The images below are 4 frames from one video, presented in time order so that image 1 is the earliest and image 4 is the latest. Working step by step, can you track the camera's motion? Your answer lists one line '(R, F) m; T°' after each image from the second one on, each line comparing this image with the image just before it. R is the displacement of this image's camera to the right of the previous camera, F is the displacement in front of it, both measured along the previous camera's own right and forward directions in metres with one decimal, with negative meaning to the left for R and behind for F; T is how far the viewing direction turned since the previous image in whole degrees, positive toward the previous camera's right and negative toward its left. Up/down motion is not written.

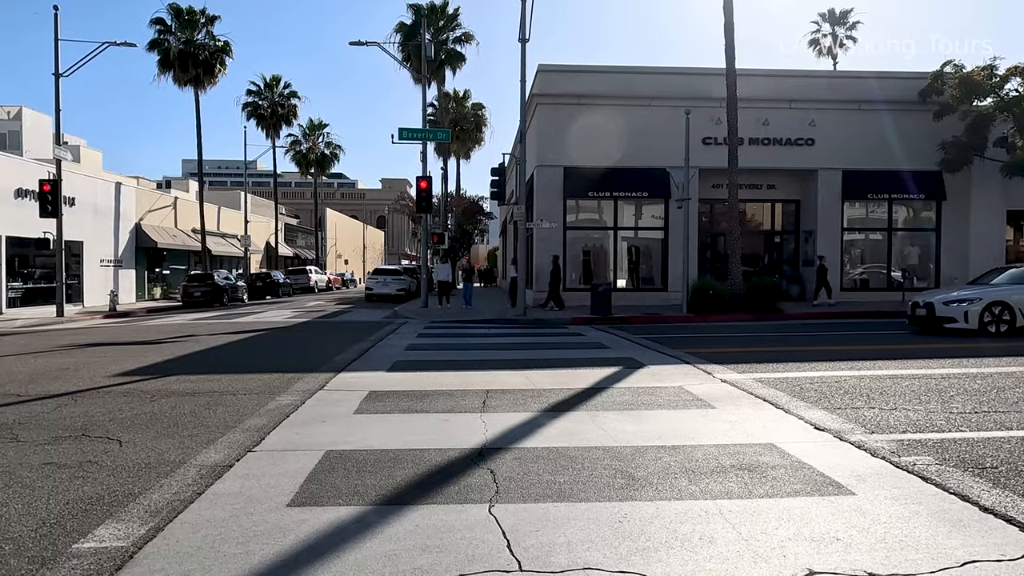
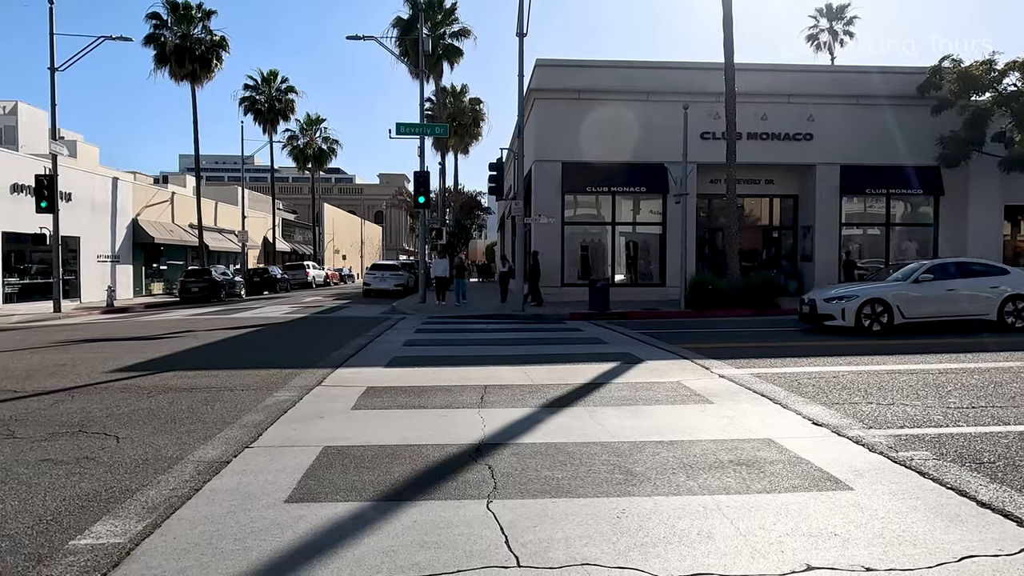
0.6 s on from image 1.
(0.0, 0.0) m; 0°
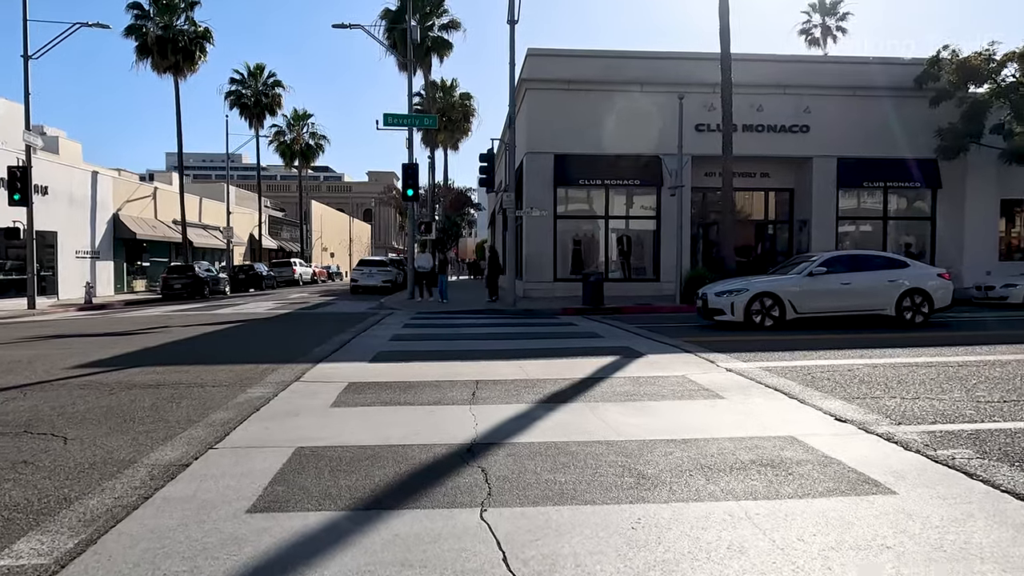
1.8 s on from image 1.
(0.0, +0.6) m; +1°
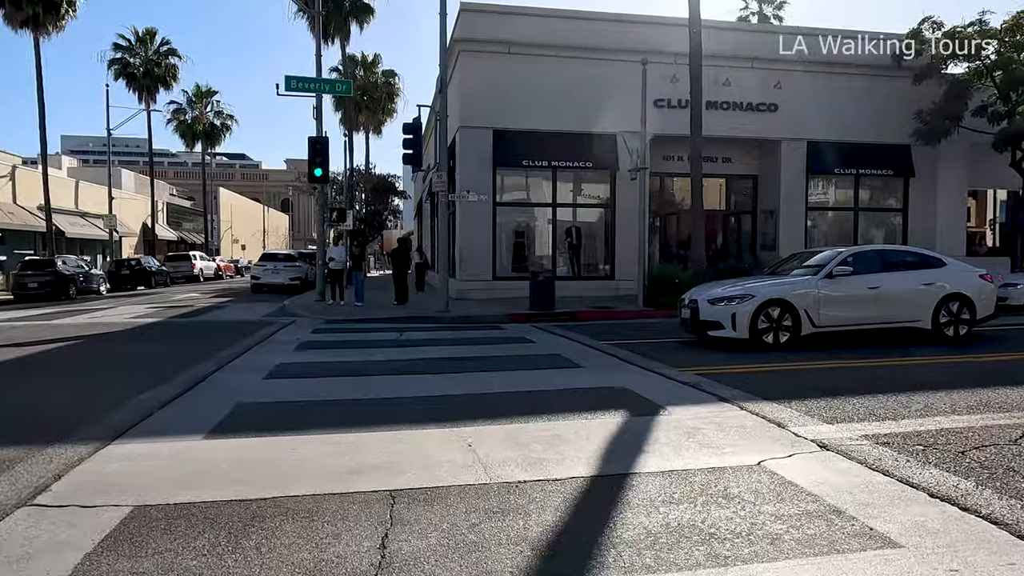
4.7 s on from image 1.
(-0.1, +3.8) m; +6°
